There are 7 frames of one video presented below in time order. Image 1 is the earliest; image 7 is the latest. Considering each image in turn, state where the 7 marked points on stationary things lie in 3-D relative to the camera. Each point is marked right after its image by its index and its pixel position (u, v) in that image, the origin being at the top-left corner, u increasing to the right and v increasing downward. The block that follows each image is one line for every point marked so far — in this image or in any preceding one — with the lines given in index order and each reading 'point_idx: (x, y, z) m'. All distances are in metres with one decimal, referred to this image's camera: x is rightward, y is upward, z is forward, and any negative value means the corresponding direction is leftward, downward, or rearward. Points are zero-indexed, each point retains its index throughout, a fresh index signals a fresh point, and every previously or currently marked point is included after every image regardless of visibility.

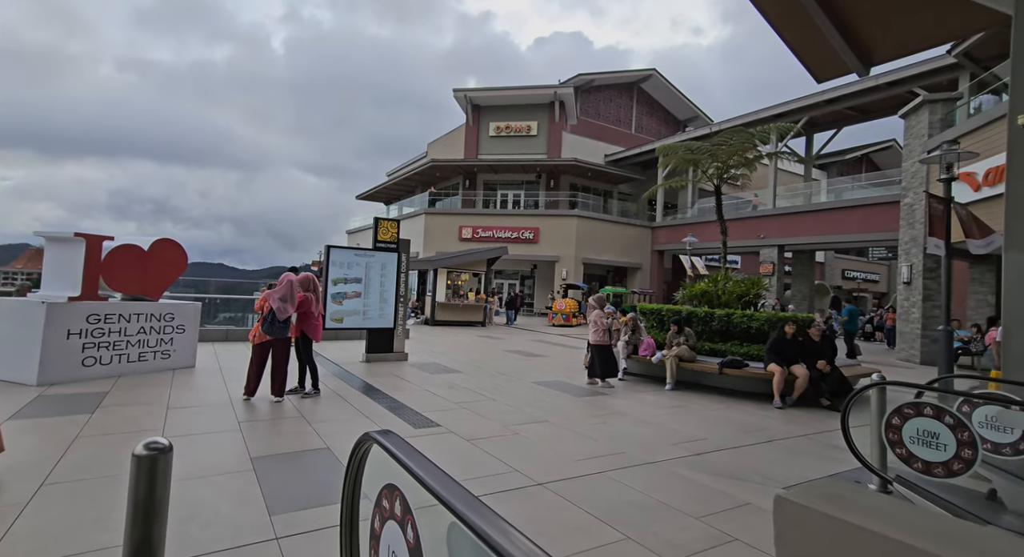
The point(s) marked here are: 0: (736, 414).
0: (+3.1, -1.9, +7.3) m
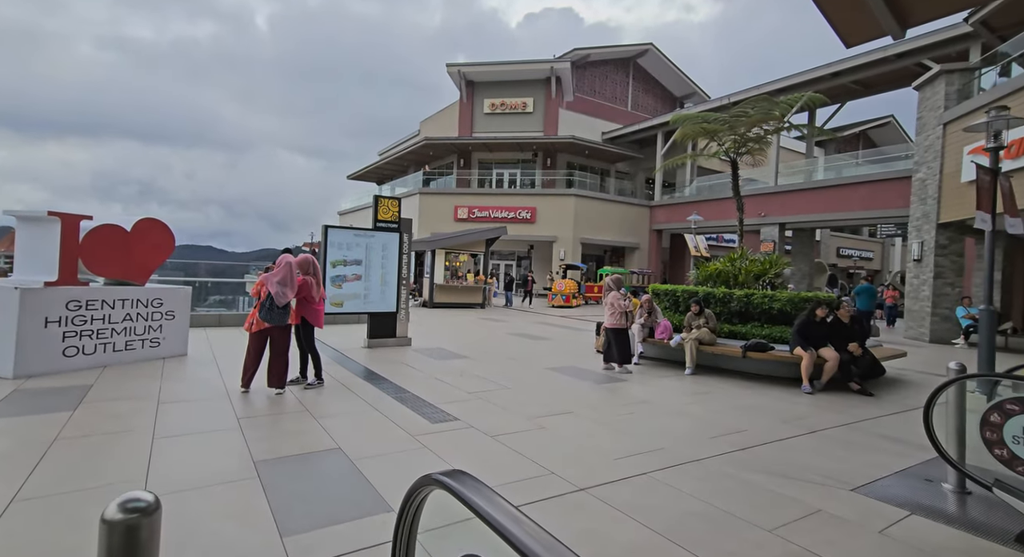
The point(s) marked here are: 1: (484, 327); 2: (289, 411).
0: (+3.3, -1.6, +6.9) m
1: (-0.8, -1.3, +14.2) m
2: (-2.2, -1.3, +5.3) m
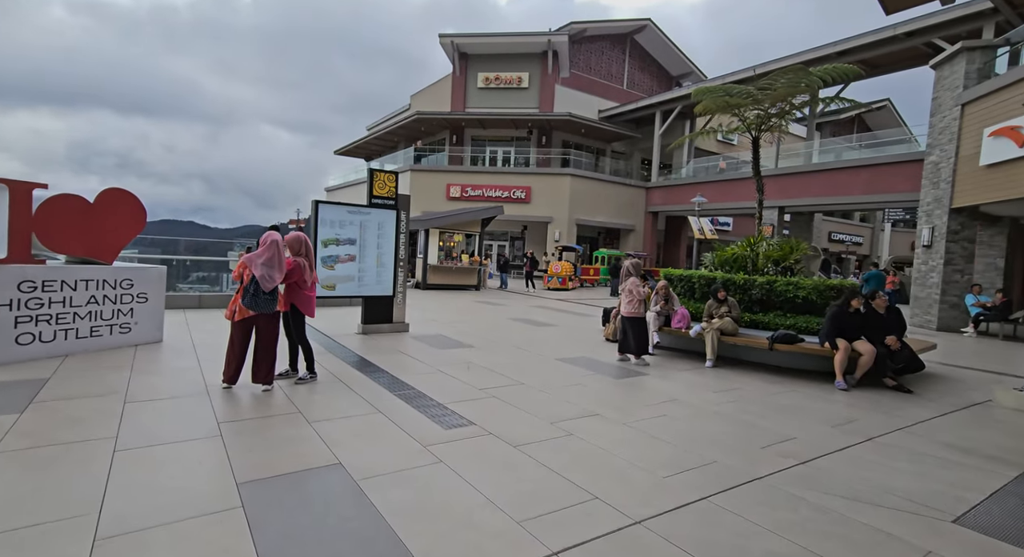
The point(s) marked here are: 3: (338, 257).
0: (+3.5, -1.4, +6.3) m
1: (-0.8, -0.8, +13.5) m
2: (-2.0, -1.2, +4.6) m
3: (-2.9, +0.4, +8.7) m
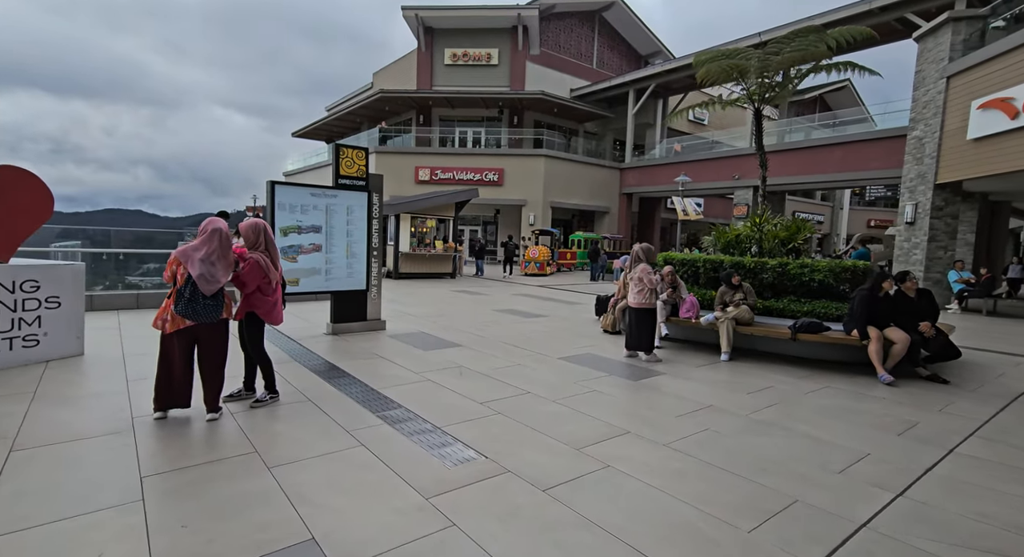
0: (+3.5, -1.3, +5.6) m
1: (-1.2, -0.5, +12.5) m
2: (-1.9, -1.2, +3.5) m
3: (-3.0, +0.5, +7.5) m
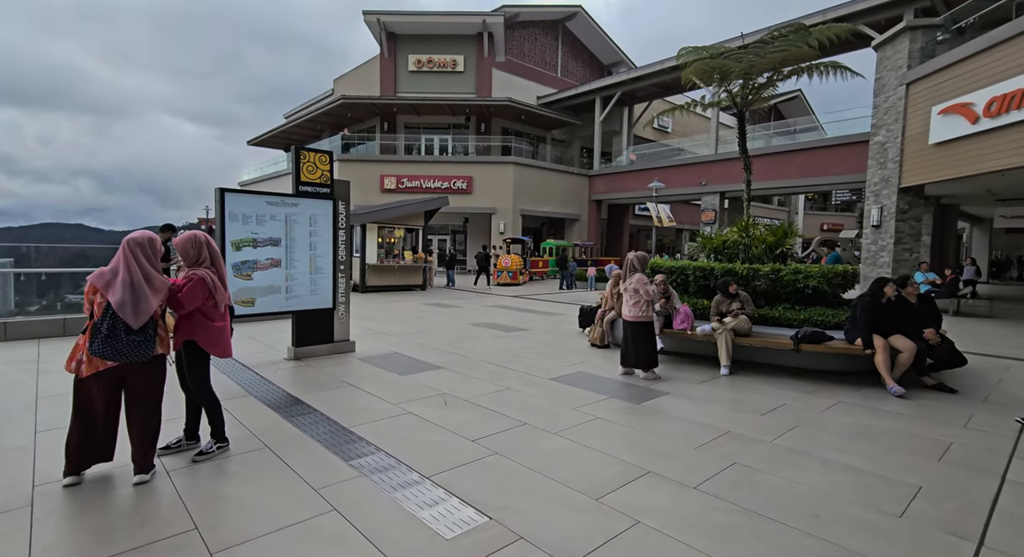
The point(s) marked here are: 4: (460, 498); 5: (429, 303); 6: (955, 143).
0: (+3.4, -1.3, +5.1) m
1: (-1.7, -0.8, +11.8) m
2: (-1.8, -1.3, +2.8) m
3: (-3.2, +0.2, +6.7) m
4: (-0.3, -1.3, +3.2) m
5: (-2.3, -0.7, +14.6) m
6: (+11.9, +3.6, +14.2) m
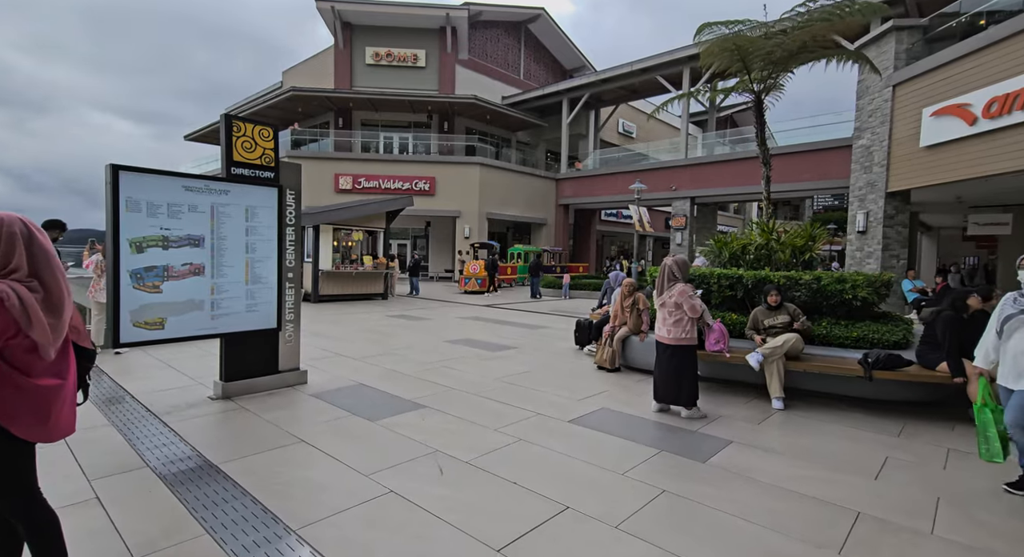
0: (+3.6, -1.4, +3.9) m
1: (-2.1, -1.0, +10.1) m
2: (-1.5, -1.4, +1.1) m
3: (-3.2, +0.1, +4.9) m
4: (0.0, -1.4, +1.7) m
5: (-2.9, -0.9, +12.9) m
6: (+11.3, +3.4, +13.7) m
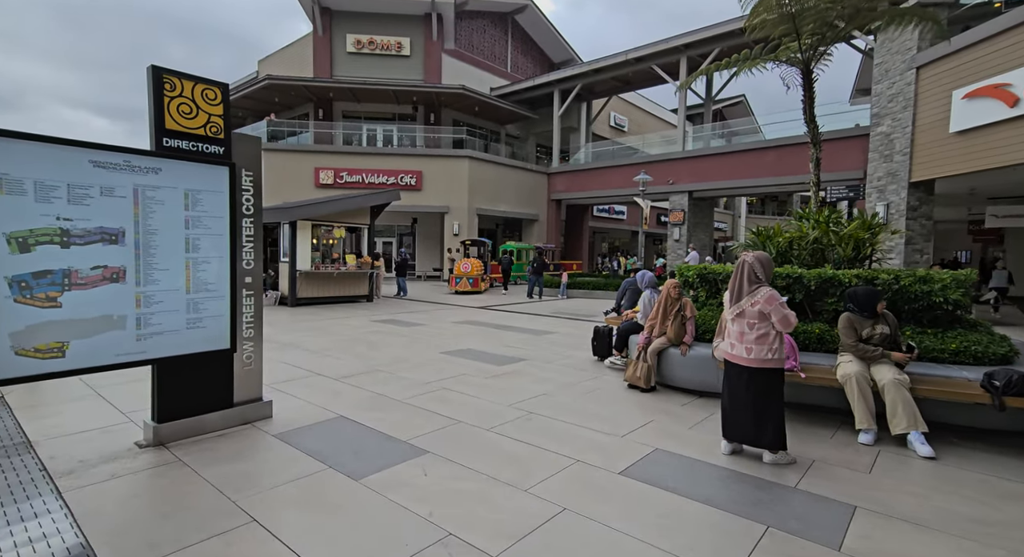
0: (+3.8, -1.4, +2.7) m
1: (-2.0, -1.0, +8.8) m
2: (-1.1, -1.5, -0.2) m
3: (-3.0, 0.0, +3.6) m
4: (+0.3, -1.4, +0.4) m
5: (-2.9, -0.9, +11.6) m
6: (+11.2, +3.5, +12.8) m
